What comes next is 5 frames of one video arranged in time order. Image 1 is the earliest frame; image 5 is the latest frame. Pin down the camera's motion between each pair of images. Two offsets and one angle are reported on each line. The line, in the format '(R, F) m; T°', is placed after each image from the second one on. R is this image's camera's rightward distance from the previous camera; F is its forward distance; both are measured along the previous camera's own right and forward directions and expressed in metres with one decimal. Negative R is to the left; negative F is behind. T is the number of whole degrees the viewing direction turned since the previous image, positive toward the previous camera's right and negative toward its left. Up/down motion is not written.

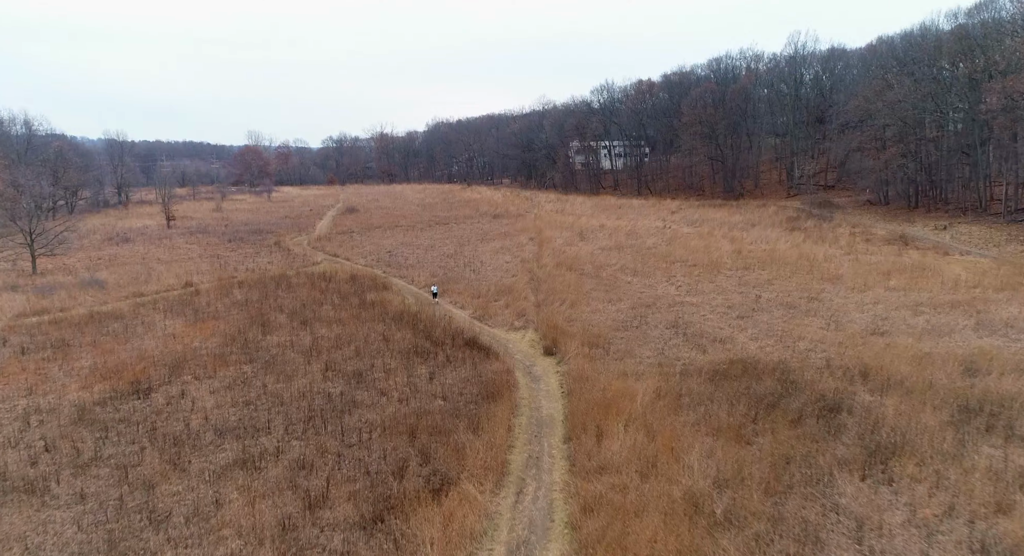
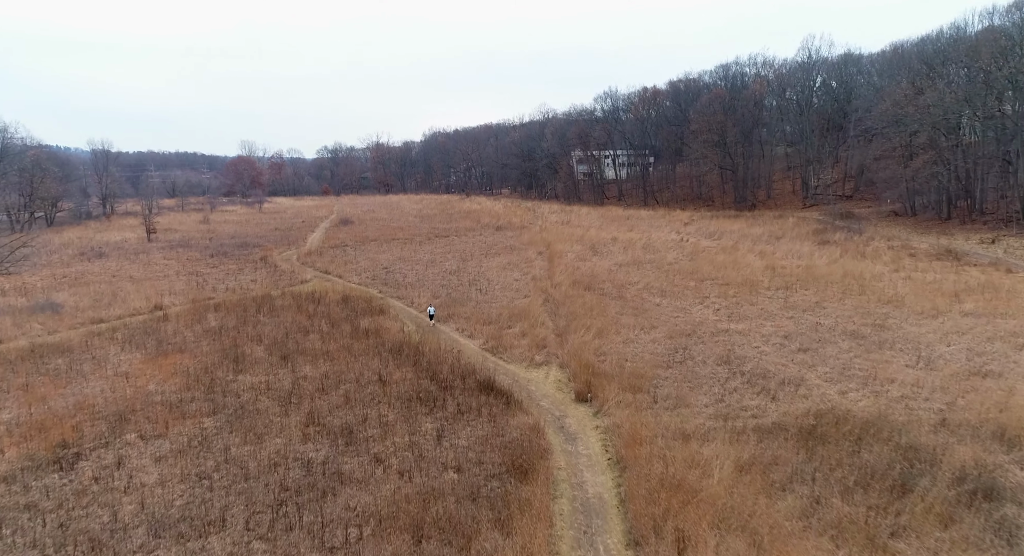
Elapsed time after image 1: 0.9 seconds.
(-0.5, +2.6) m; 0°
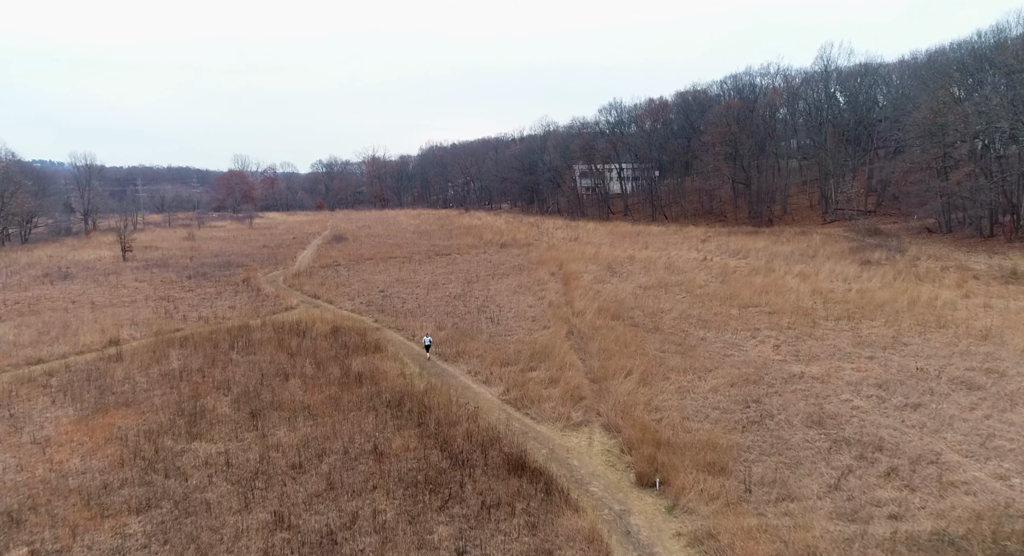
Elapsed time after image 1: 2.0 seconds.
(-0.6, +3.0) m; 0°
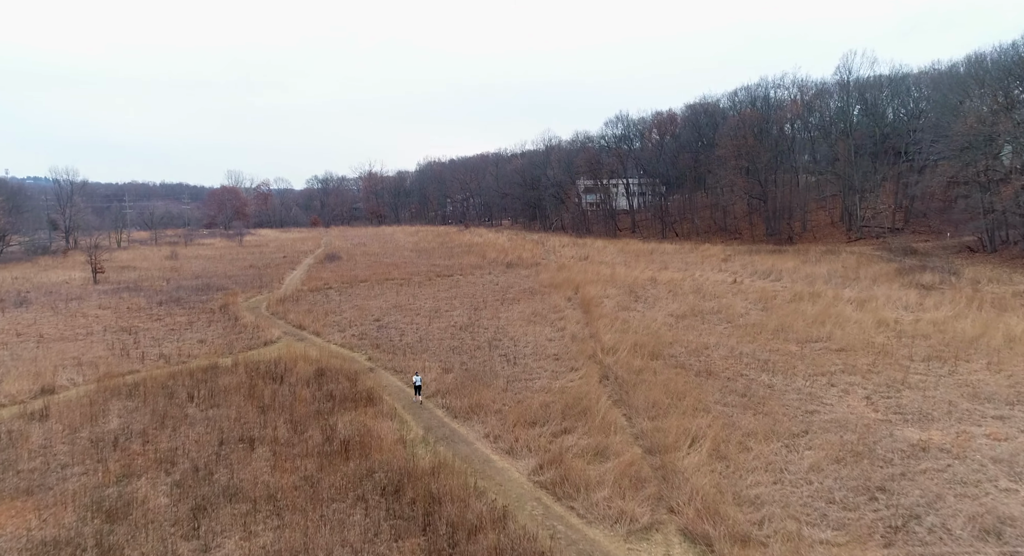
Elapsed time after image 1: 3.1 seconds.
(-0.5, +3.1) m; 0°
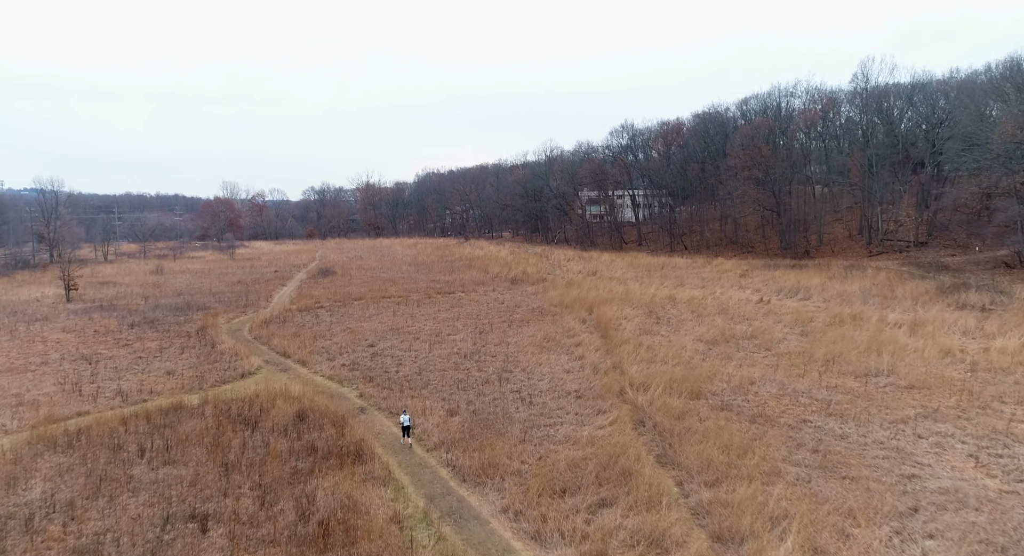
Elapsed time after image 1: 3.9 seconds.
(-0.3, +2.4) m; 0°
